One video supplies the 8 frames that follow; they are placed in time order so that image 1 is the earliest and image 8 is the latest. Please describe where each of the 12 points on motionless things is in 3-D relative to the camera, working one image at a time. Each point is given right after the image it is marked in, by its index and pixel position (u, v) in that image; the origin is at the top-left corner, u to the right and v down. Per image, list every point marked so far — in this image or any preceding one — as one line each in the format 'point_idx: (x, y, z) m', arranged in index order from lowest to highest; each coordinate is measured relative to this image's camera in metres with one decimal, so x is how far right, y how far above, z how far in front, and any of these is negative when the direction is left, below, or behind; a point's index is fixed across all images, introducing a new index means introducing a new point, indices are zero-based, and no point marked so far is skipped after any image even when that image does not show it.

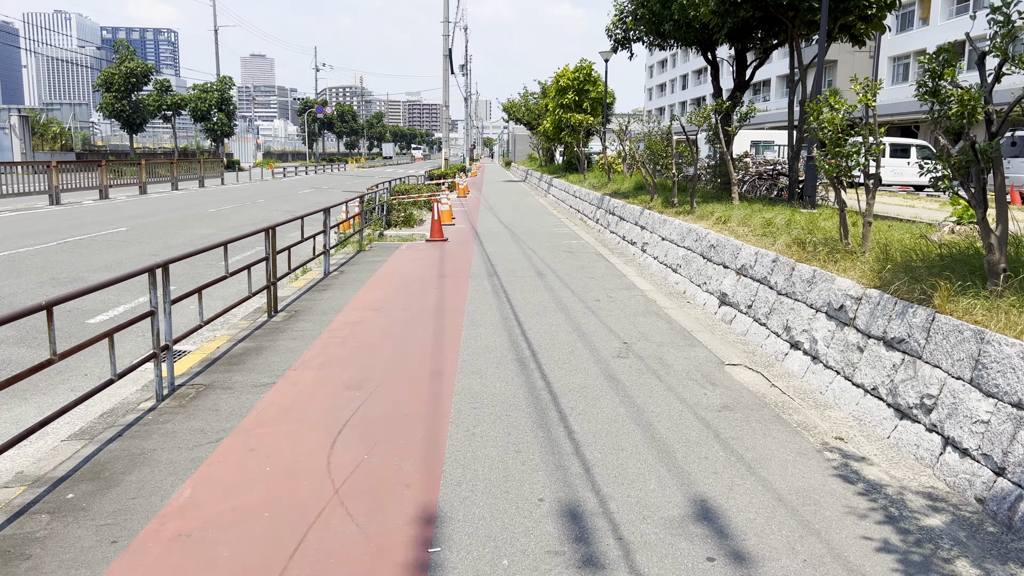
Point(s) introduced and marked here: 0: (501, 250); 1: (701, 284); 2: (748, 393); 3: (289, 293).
0: (-0.2, +0.6, +13.0) m
1: (+2.0, +0.1, +8.6) m
2: (+1.6, -0.7, +5.3) m
3: (-2.6, -0.1, +9.3) m
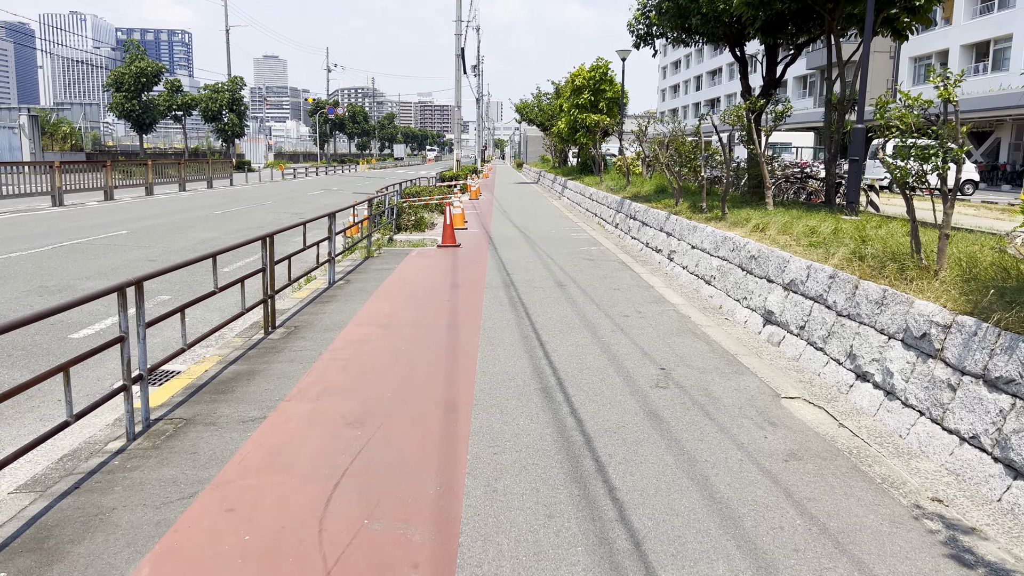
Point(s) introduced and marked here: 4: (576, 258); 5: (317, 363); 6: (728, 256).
0: (+0.1, +0.5, +12.2) m
1: (+2.3, -0.1, +7.8) m
2: (+1.7, -0.9, +4.6) m
3: (-2.4, -0.2, +8.6) m
4: (+1.0, +0.5, +12.2) m
5: (-1.5, -0.6, +6.2) m
6: (+2.3, +0.3, +8.5) m
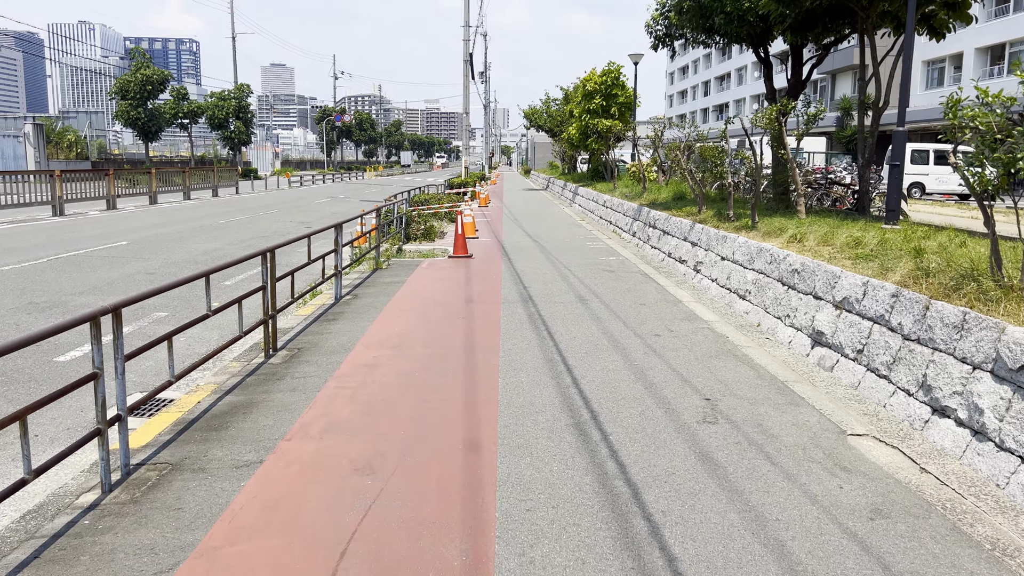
0: (+0.3, +0.3, +11.6) m
1: (+2.4, -0.3, +7.2) m
2: (+1.9, -1.0, +3.9) m
3: (-2.2, -0.4, +8.0) m
4: (+1.2, +0.3, +11.5) m
5: (-1.4, -0.7, +5.6) m
6: (+2.5, +0.2, +7.8) m
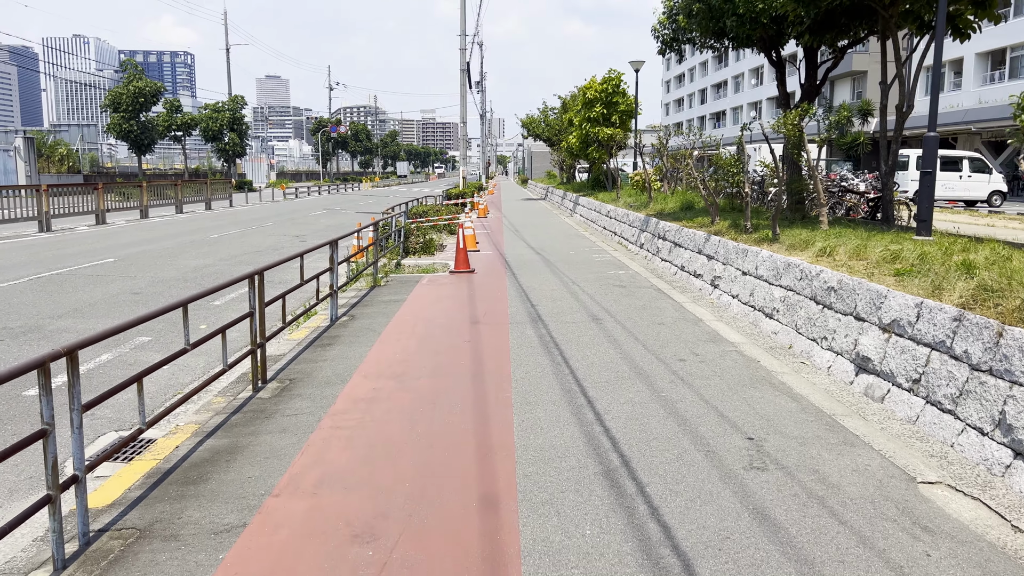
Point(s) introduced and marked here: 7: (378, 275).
0: (+0.4, +0.1, +11.0) m
1: (+2.5, -0.4, +6.6) m
2: (+2.0, -1.1, +3.3) m
3: (-2.1, -0.6, +7.4) m
4: (+1.3, +0.1, +10.9) m
5: (-1.2, -0.9, +5.0) m
6: (+2.6, 0.0, +7.2) m
7: (-2.0, +0.2, +11.8) m
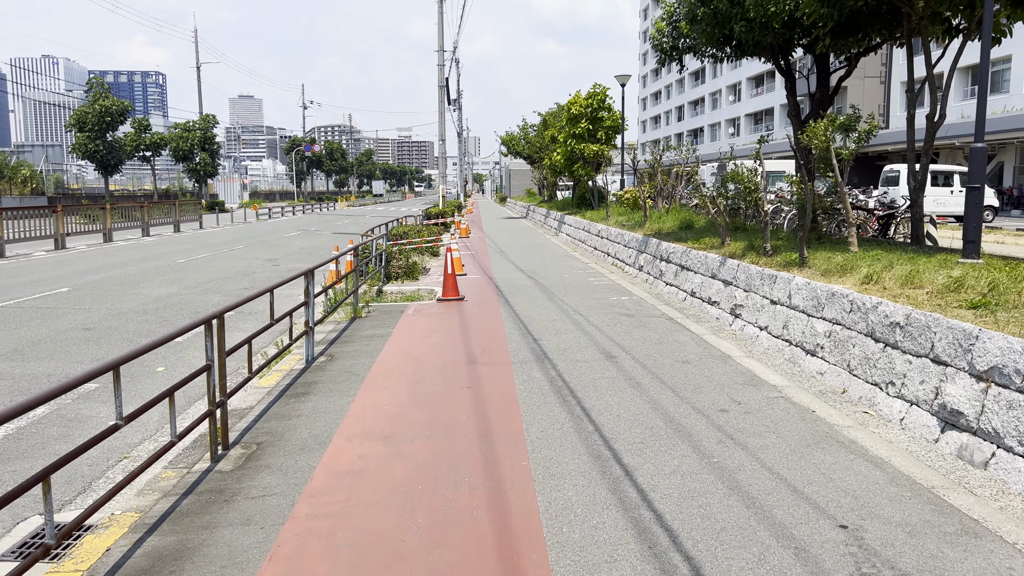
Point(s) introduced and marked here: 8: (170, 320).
0: (+0.3, -0.3, +10.0) m
1: (+2.6, -0.7, +5.6) m
2: (+2.2, -1.3, +2.3) m
3: (-2.1, -0.9, +6.3) m
4: (+1.2, -0.3, +10.0) m
5: (-1.1, -1.2, +3.9) m
6: (+2.7, -0.3, +6.3) m
7: (-2.1, -0.2, +10.8) m
8: (-4.8, -0.4, +11.1) m
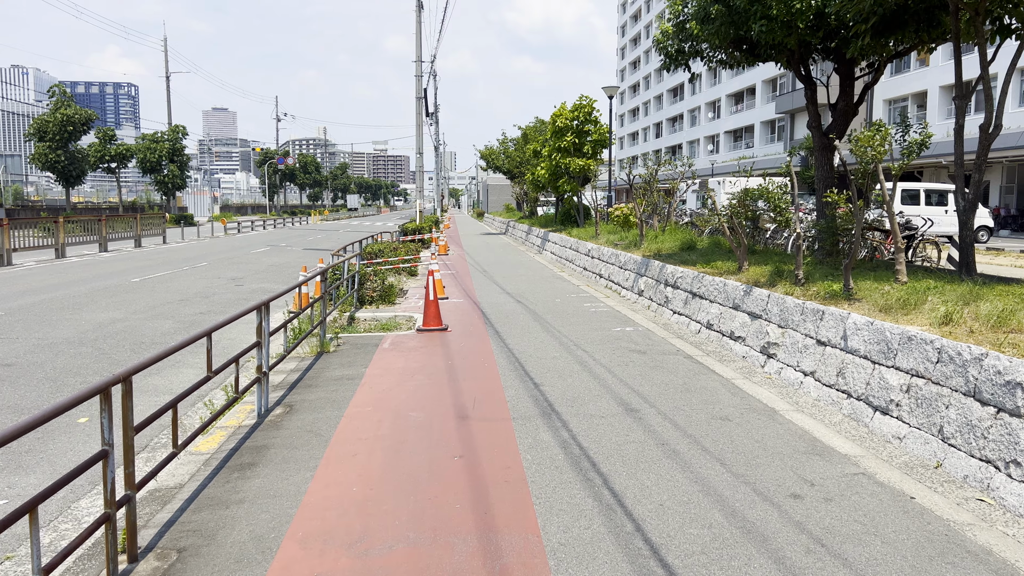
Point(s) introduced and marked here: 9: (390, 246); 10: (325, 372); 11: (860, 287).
0: (+0.3, -0.7, +8.7) m
1: (+2.7, -0.9, +4.4) m
2: (+2.4, -1.5, +1.1) m
3: (-2.0, -1.2, +4.9) m
4: (+1.1, -0.7, +8.7) m
5: (-1.0, -1.4, +2.5) m
6: (+2.7, -0.5, +5.0) m
7: (-2.2, -0.6, +9.4) m
8: (-4.9, -0.8, +9.6) m
9: (-2.9, +1.0, +18.9) m
10: (-1.8, -0.8, +7.8) m
11: (+3.2, 0.0, +7.3) m
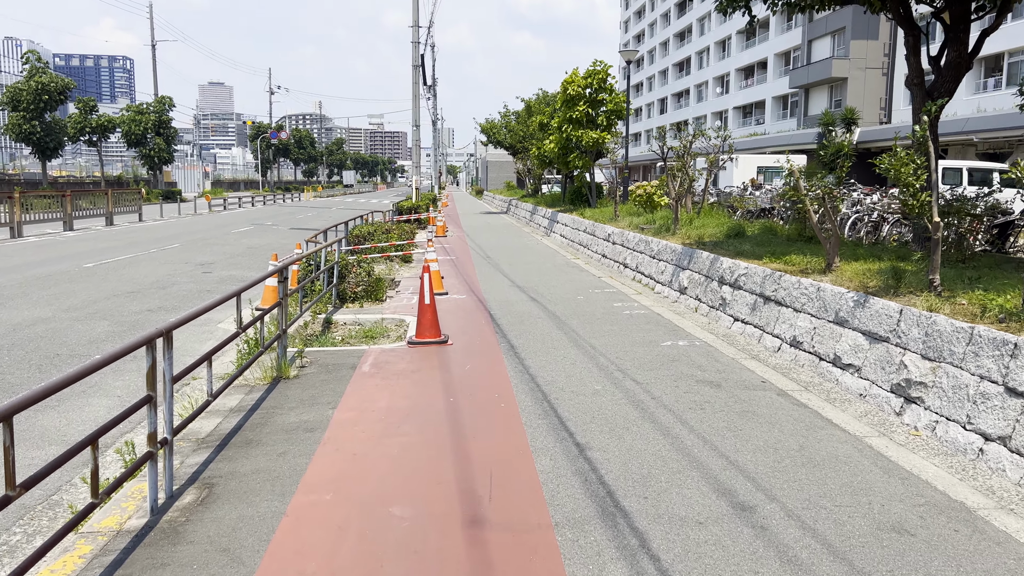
0: (+0.4, -0.7, +6.4) m
1: (+2.9, -1.1, +2.1) m
2: (+2.6, -1.8, -1.2) m
3: (-1.8, -1.3, +2.6) m
4: (+1.3, -0.7, +6.4) m
5: (-0.8, -1.6, +0.3) m
6: (+2.9, -0.7, +2.8) m
7: (-2.0, -0.6, +7.1) m
8: (-4.7, -0.8, +7.4) m
9: (-2.8, +1.2, +16.6) m
10: (-1.6, -0.9, +5.6) m
11: (+3.4, -0.1, +5.1) m
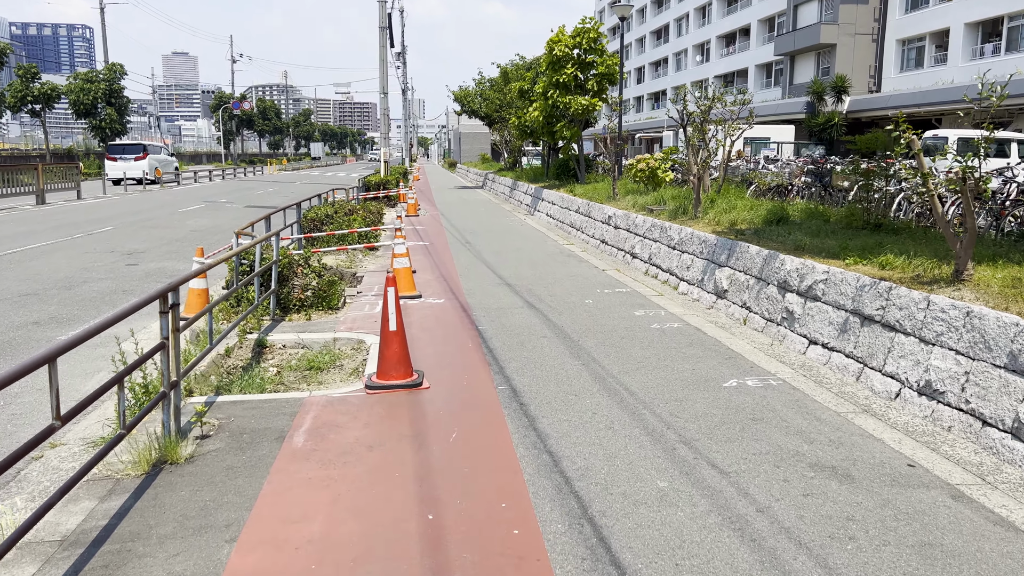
0: (+0.5, -0.9, +4.2) m
1: (+3.1, -1.4, 0.0) m
2: (+2.9, -2.2, -3.3) m
3: (-1.6, -1.6, +0.4) m
4: (+1.4, -0.9, +4.2) m
5: (-0.5, -2.0, -1.9) m
6: (+3.1, -1.0, +0.7) m
7: (-2.0, -0.8, +4.8) m
8: (-4.7, -1.0, +5.0) m
9: (-3.1, +1.4, +14.2) m
10: (-1.6, -1.1, +3.3) m
11: (+3.5, -0.3, +2.9) m
